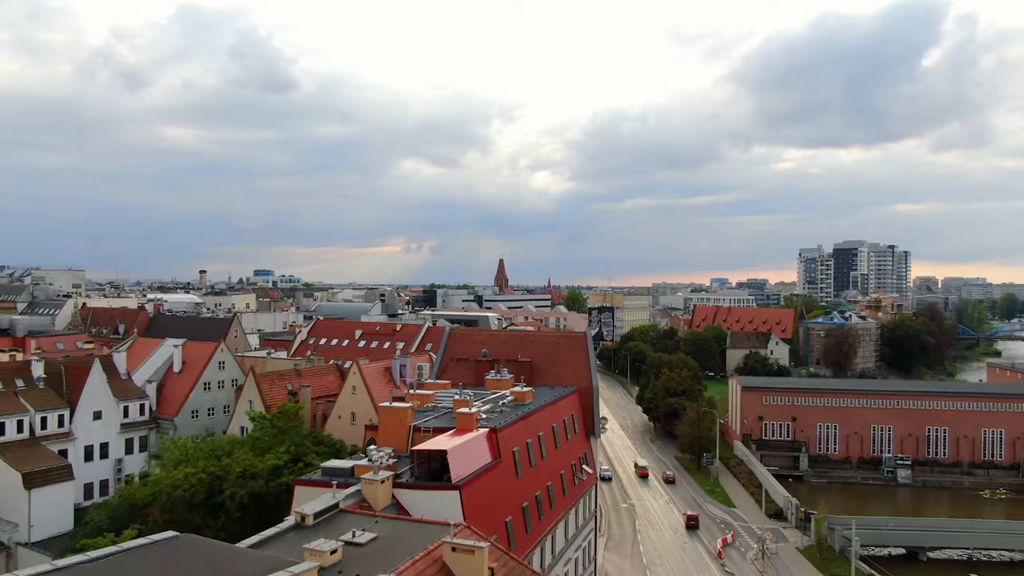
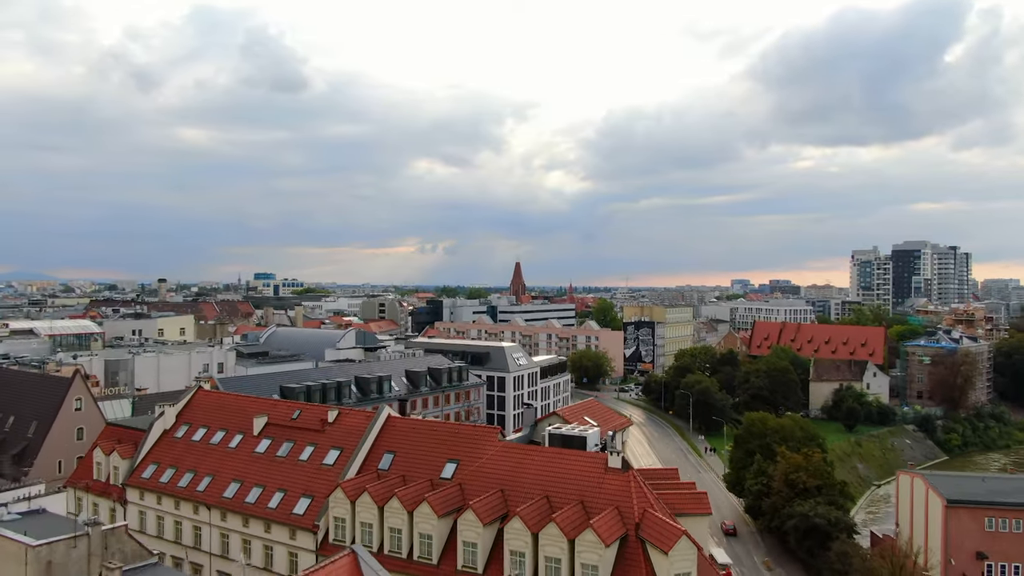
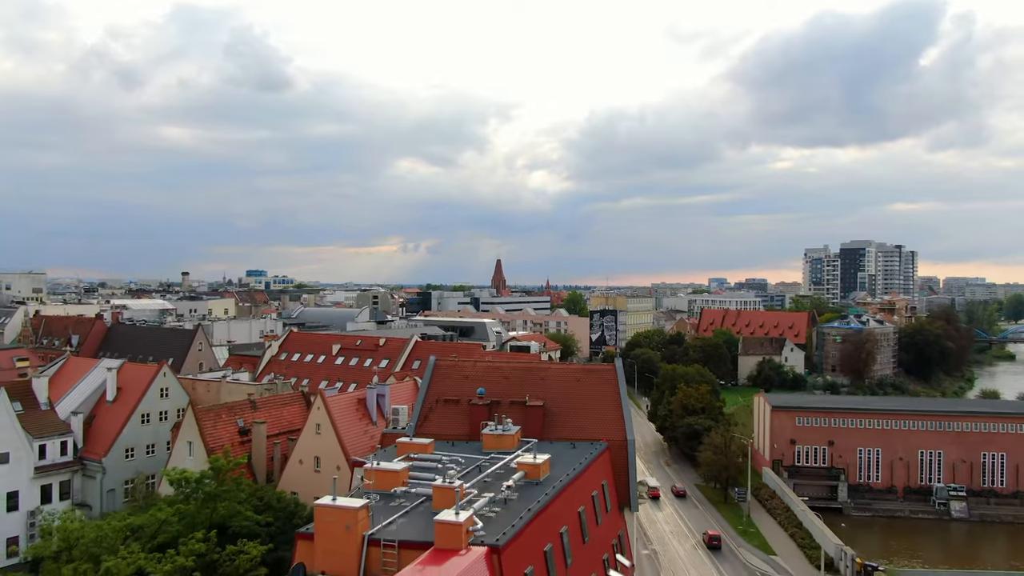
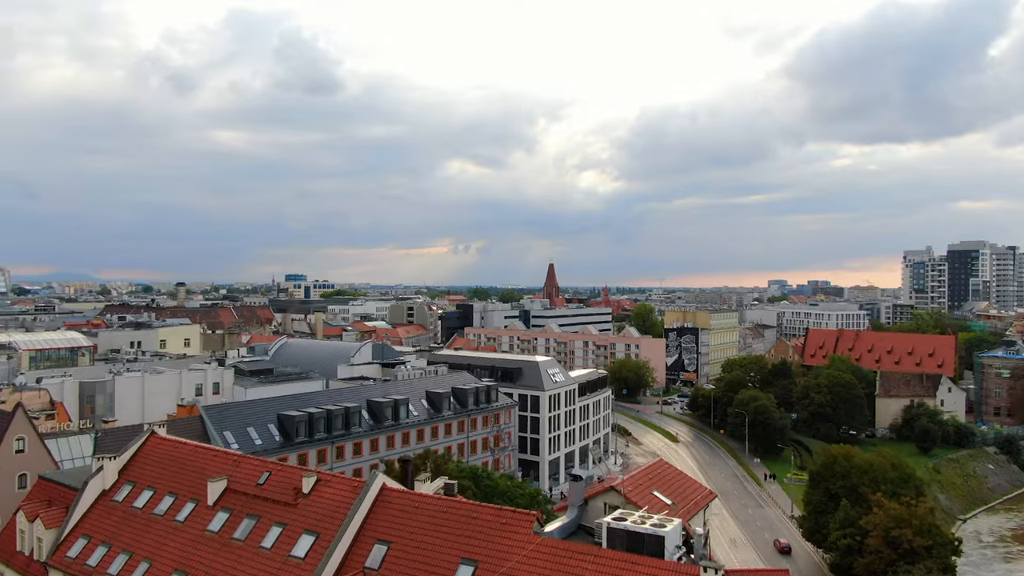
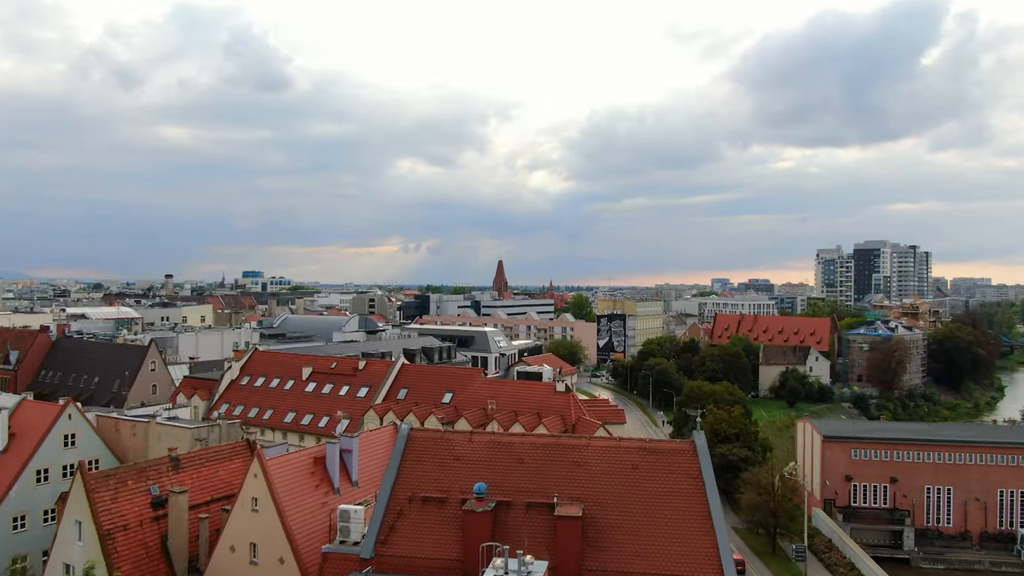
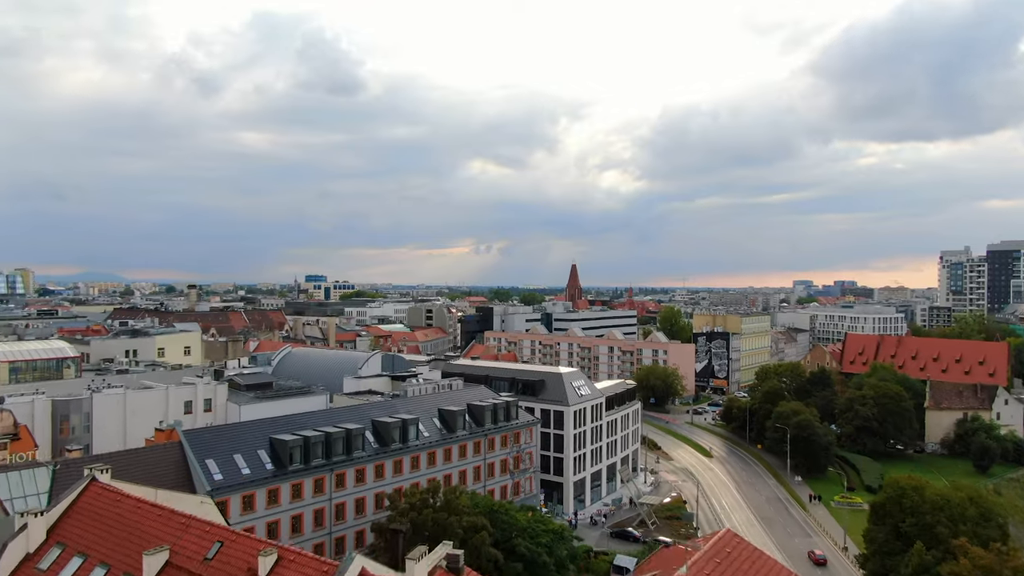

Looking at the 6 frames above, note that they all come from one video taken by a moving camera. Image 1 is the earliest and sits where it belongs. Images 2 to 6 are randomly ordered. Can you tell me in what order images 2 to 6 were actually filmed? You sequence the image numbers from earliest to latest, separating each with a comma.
3, 5, 2, 4, 6
